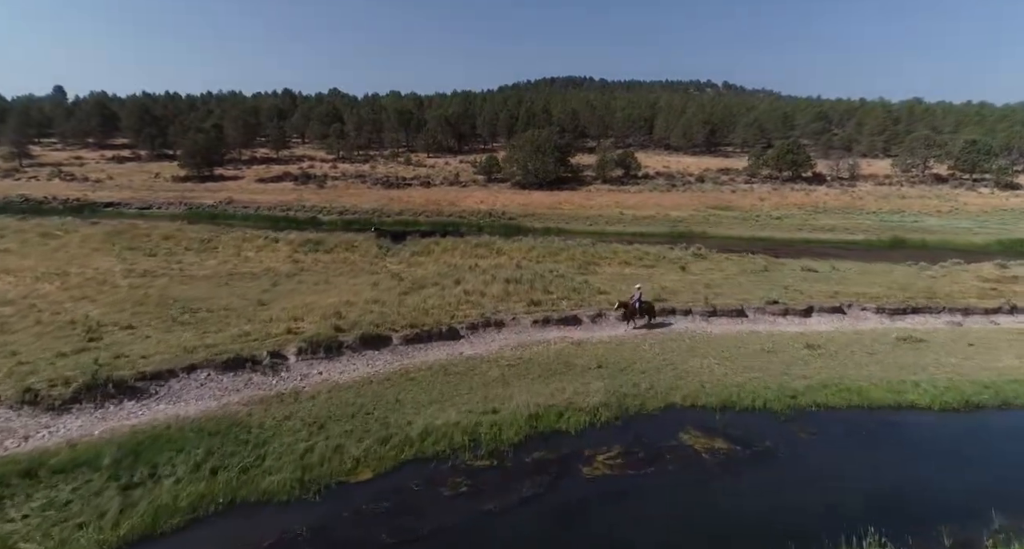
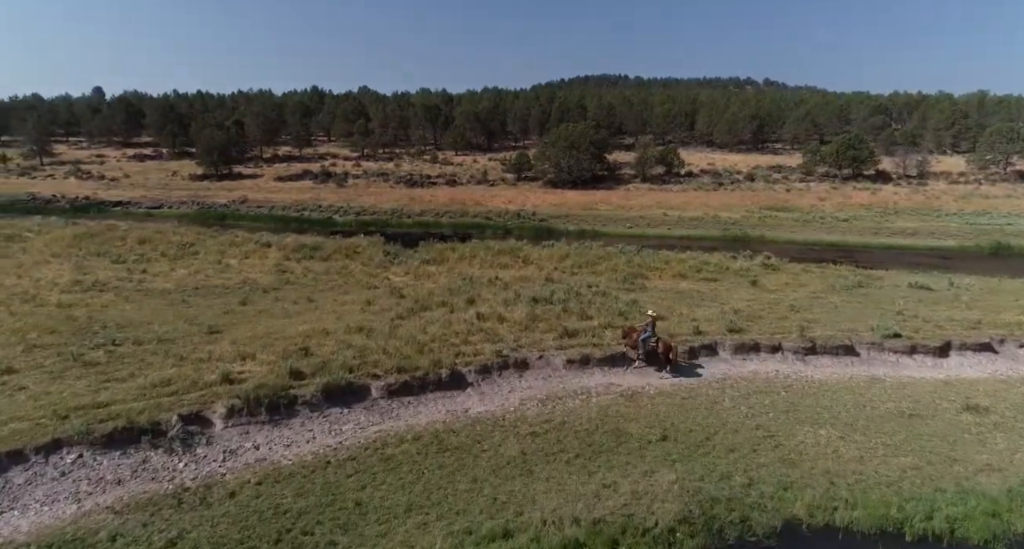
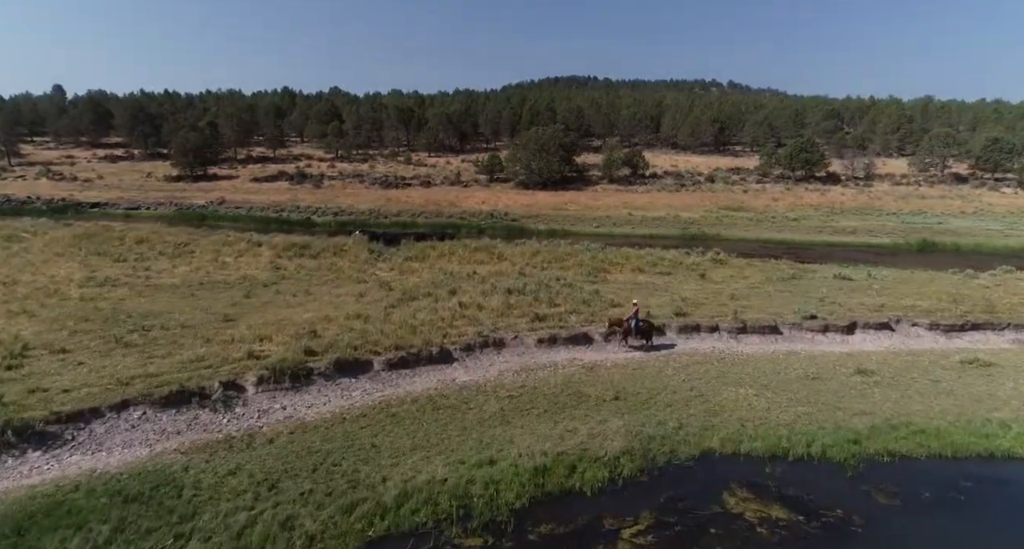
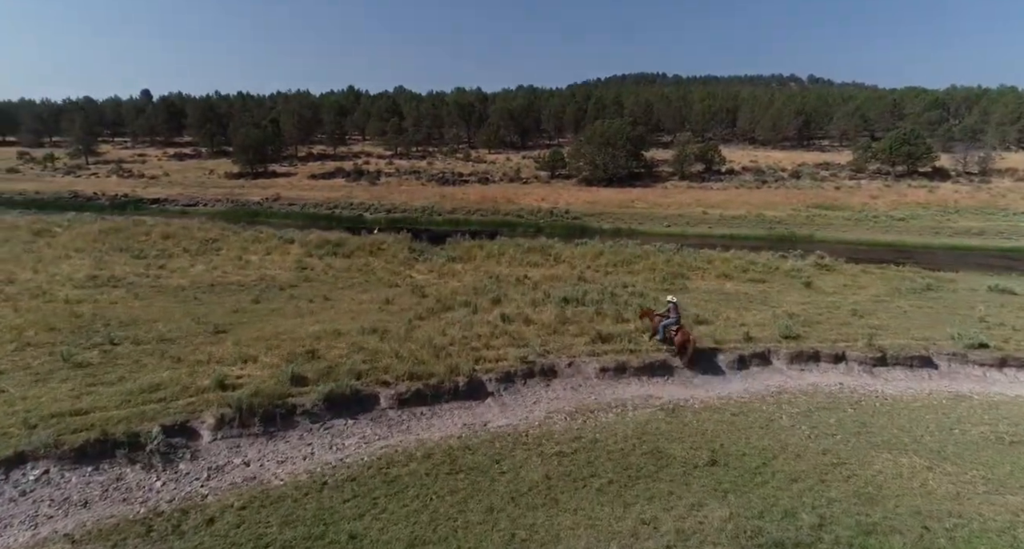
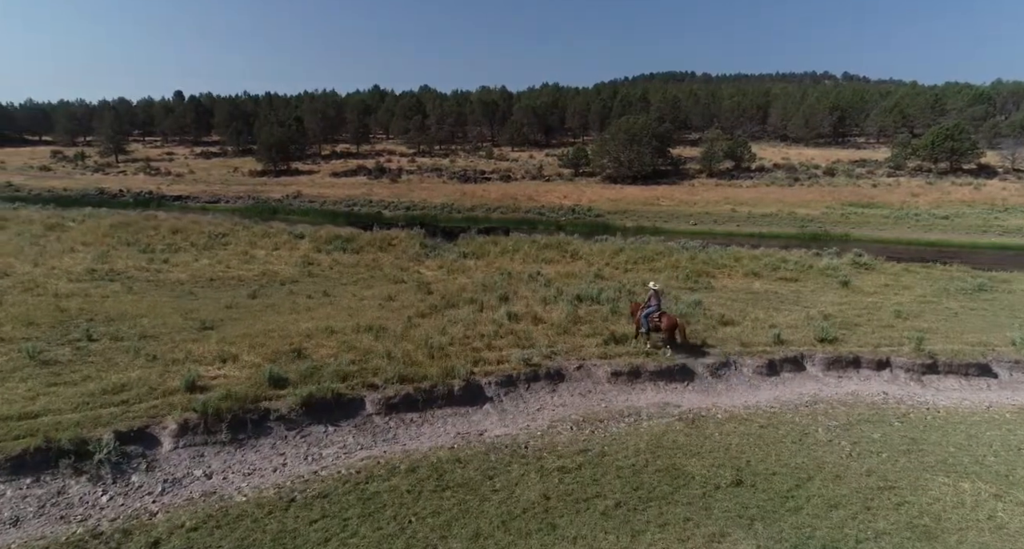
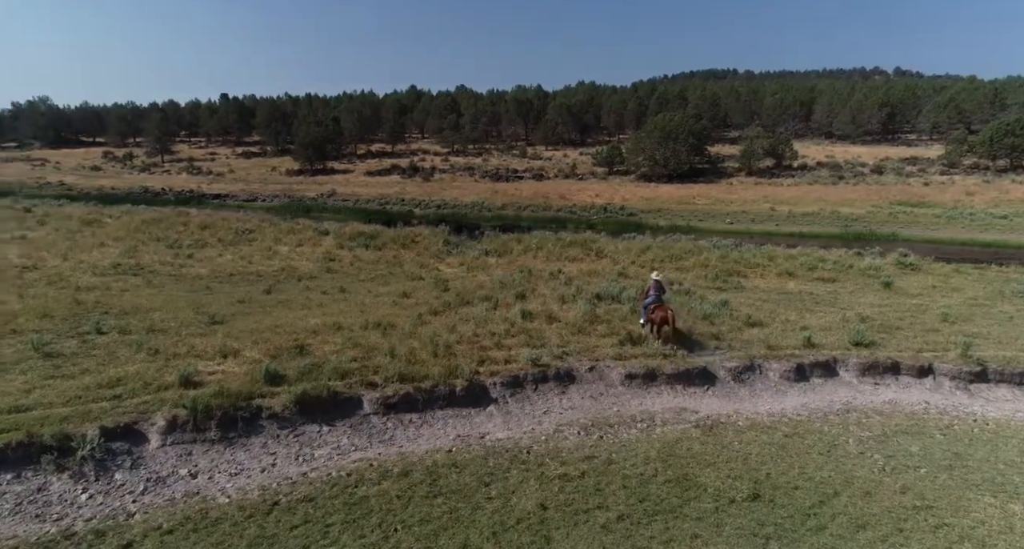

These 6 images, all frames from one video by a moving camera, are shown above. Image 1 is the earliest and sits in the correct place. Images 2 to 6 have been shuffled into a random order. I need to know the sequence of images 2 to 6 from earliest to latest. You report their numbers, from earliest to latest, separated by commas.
3, 2, 4, 5, 6
